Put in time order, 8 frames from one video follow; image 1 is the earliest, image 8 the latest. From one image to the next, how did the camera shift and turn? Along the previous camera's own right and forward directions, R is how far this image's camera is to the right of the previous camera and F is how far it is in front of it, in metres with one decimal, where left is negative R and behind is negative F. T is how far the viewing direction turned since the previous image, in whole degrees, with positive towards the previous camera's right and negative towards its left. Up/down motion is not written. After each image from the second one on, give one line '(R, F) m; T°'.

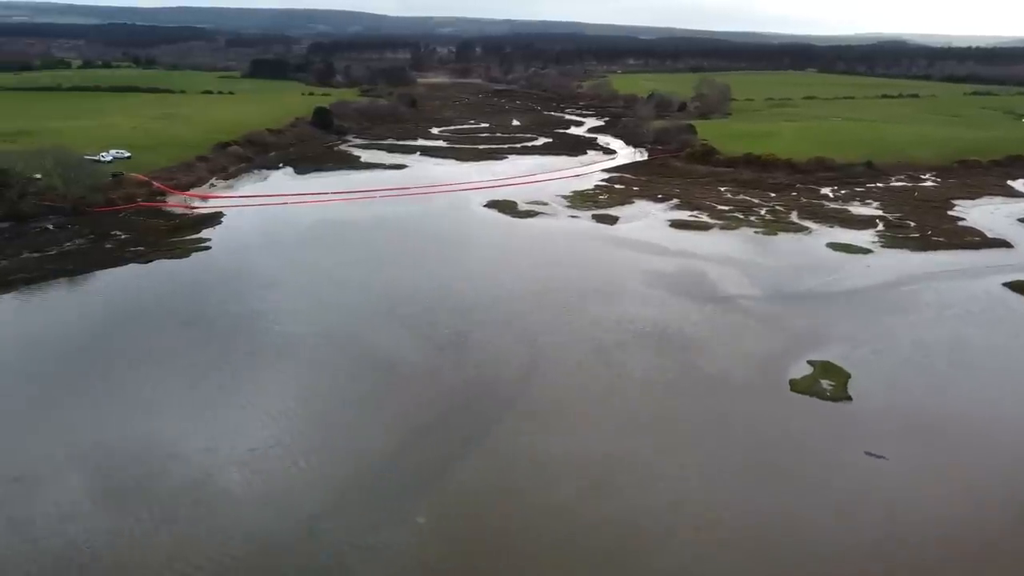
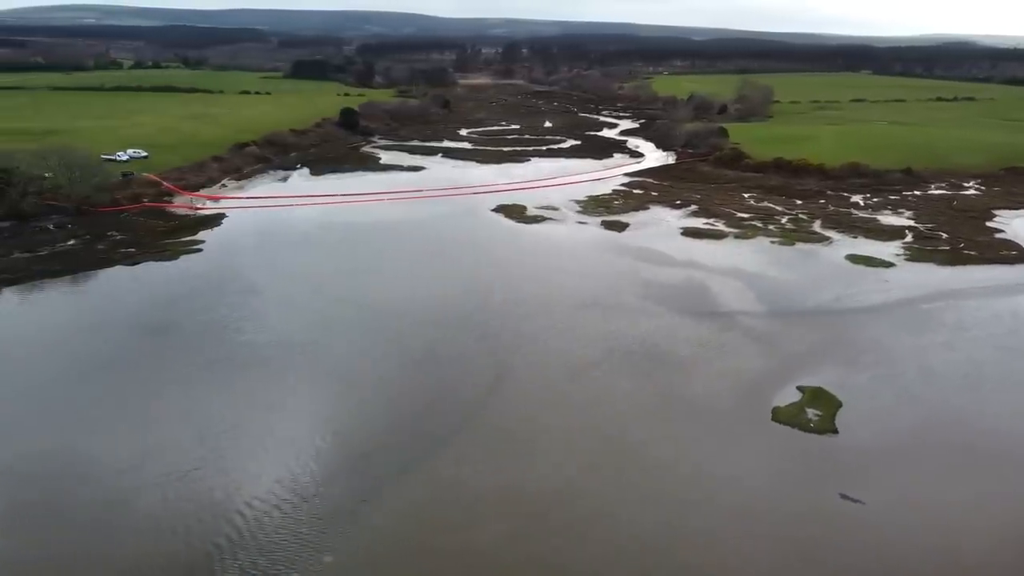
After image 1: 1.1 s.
(+1.7, +1.1) m; -3°
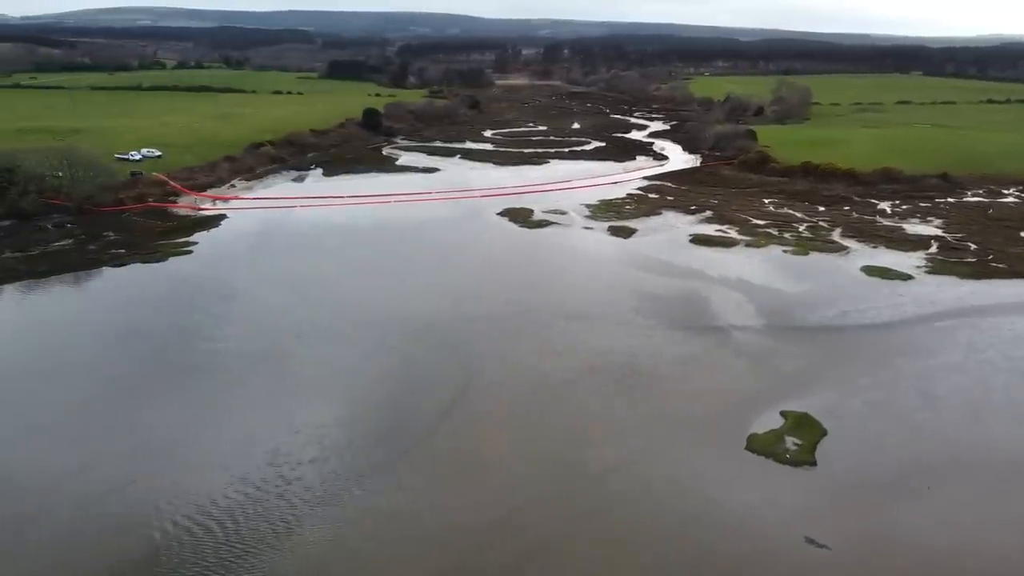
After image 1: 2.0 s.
(+1.5, +1.0) m; -3°
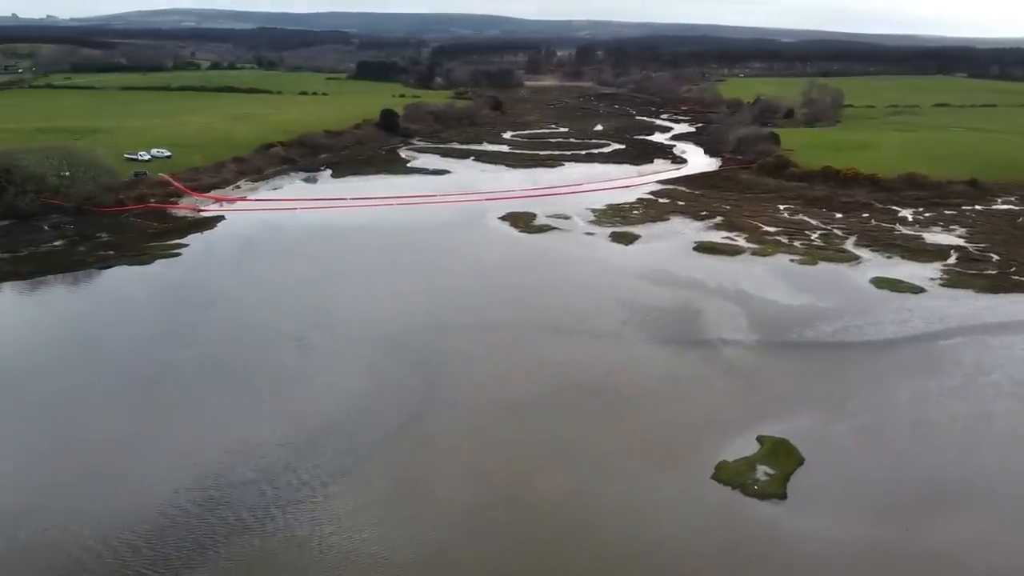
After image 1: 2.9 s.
(+1.3, +0.8) m; -2°
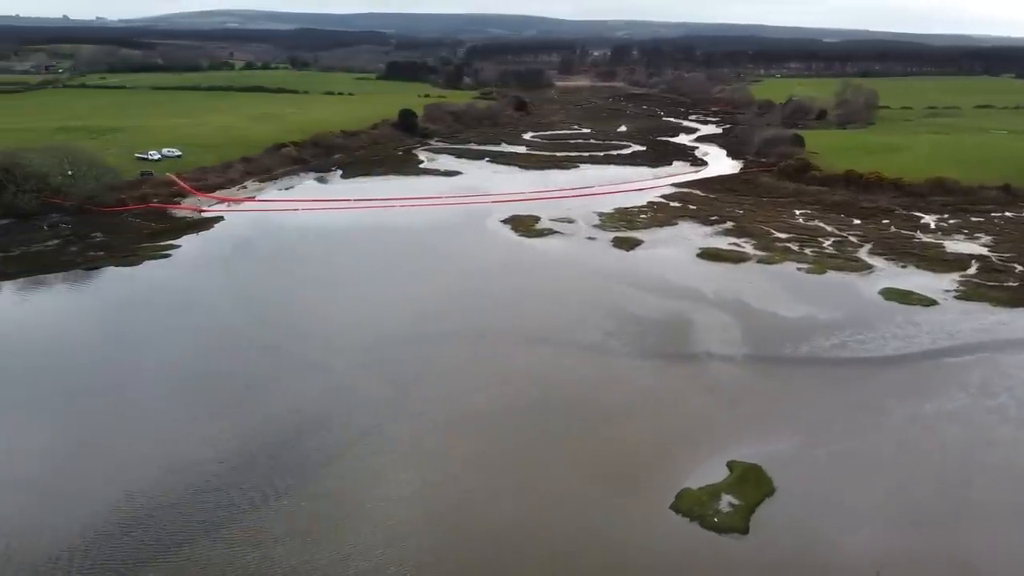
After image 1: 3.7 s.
(+1.3, +0.8) m; -3°
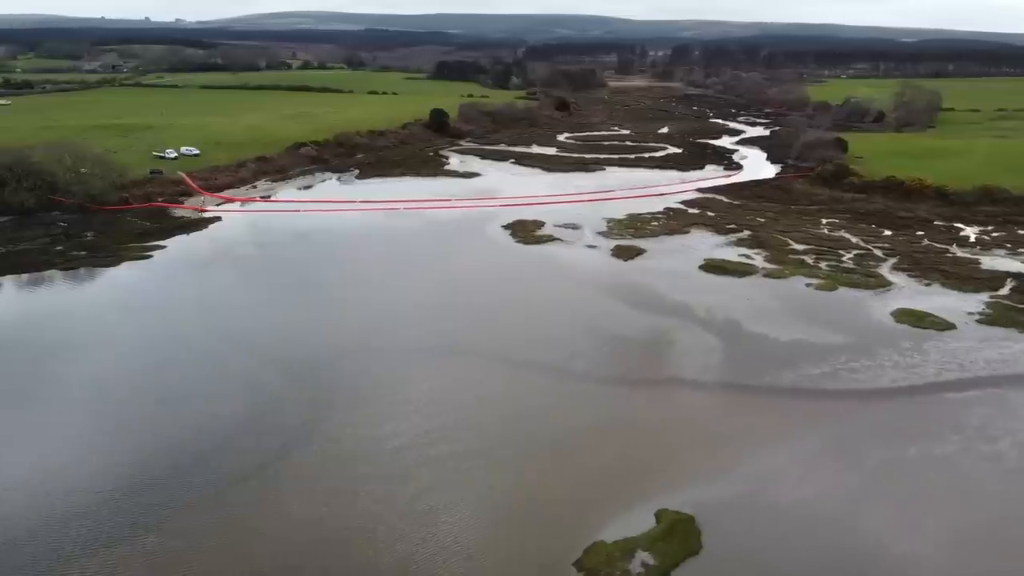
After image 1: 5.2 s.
(+2.3, +1.4) m; -4°
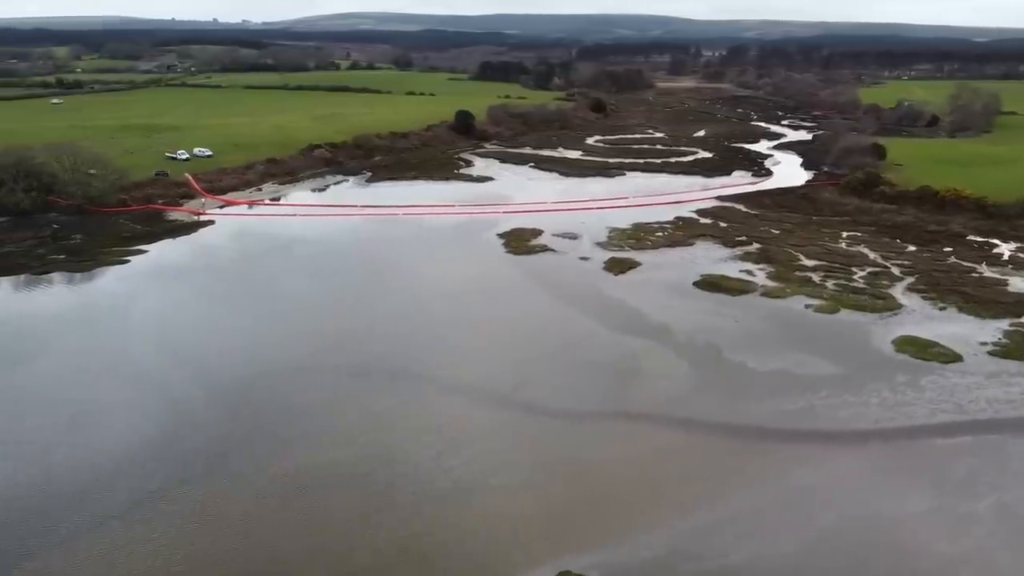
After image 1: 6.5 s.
(+2.2, +1.3) m; -4°
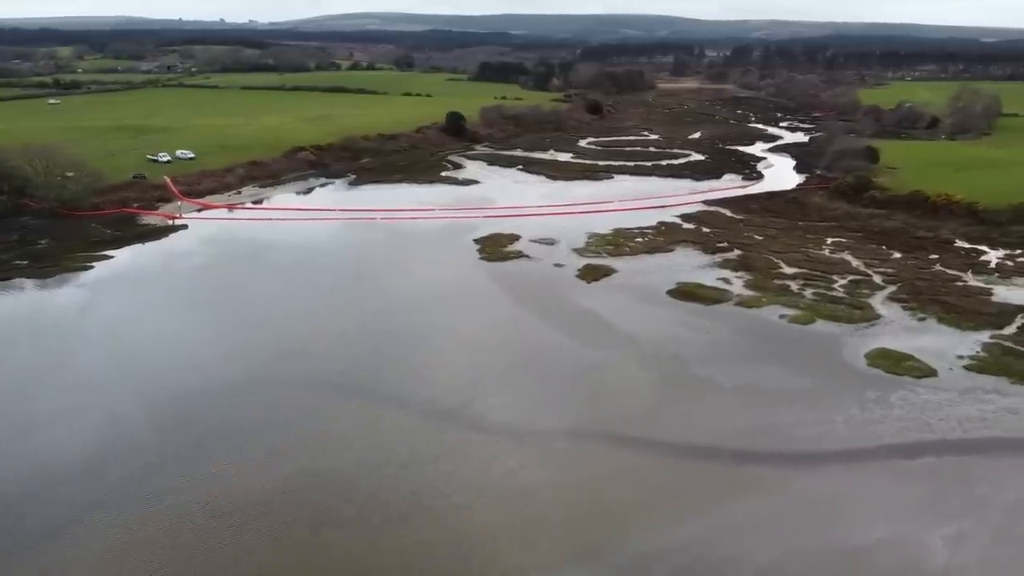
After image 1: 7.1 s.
(+1.1, +0.6) m; 0°
